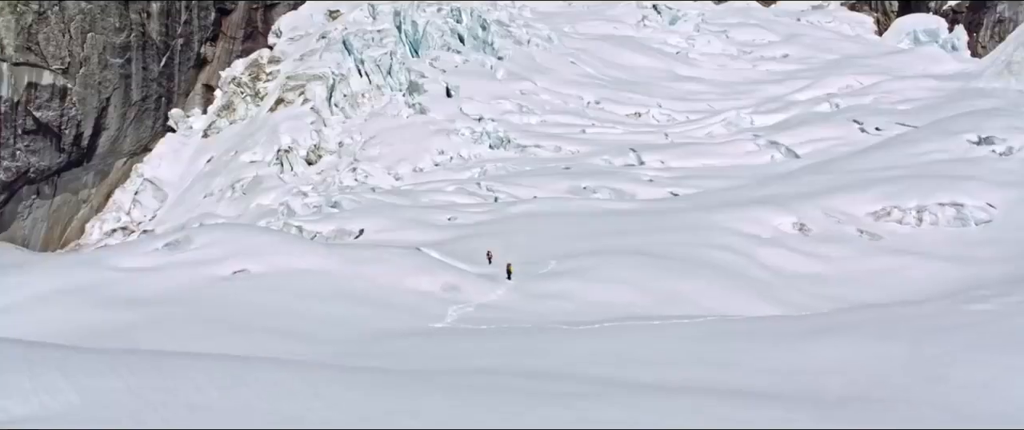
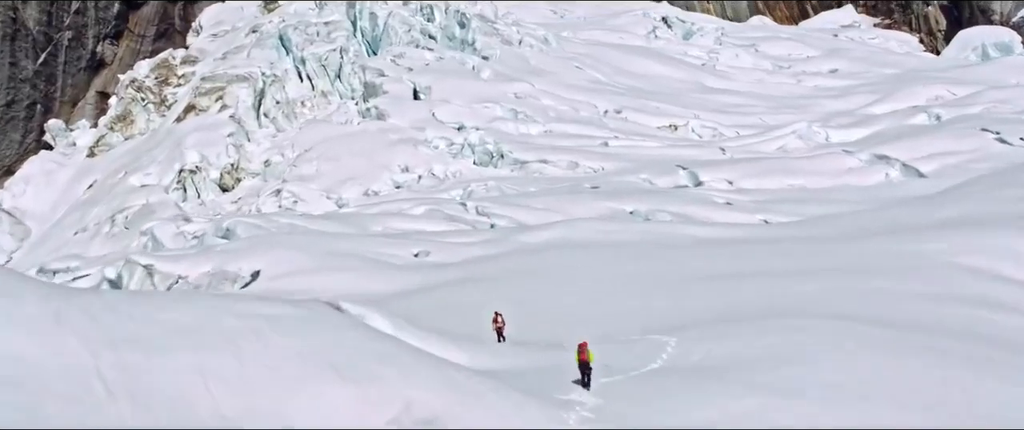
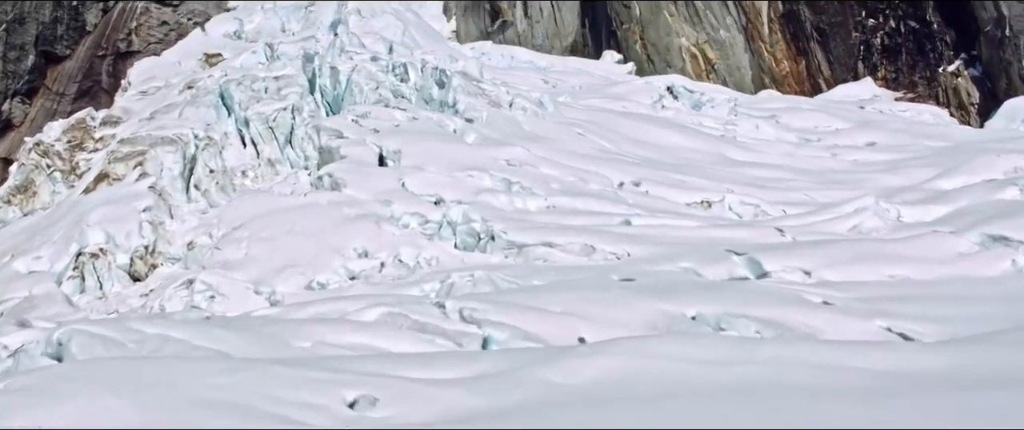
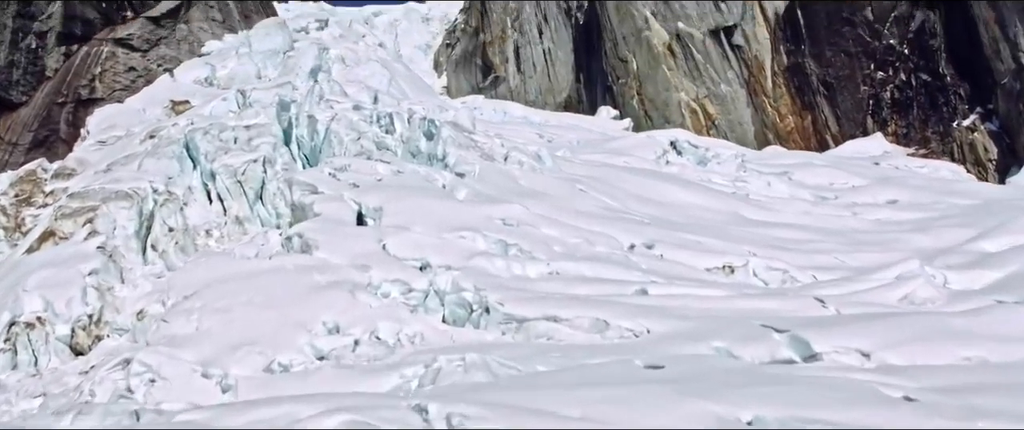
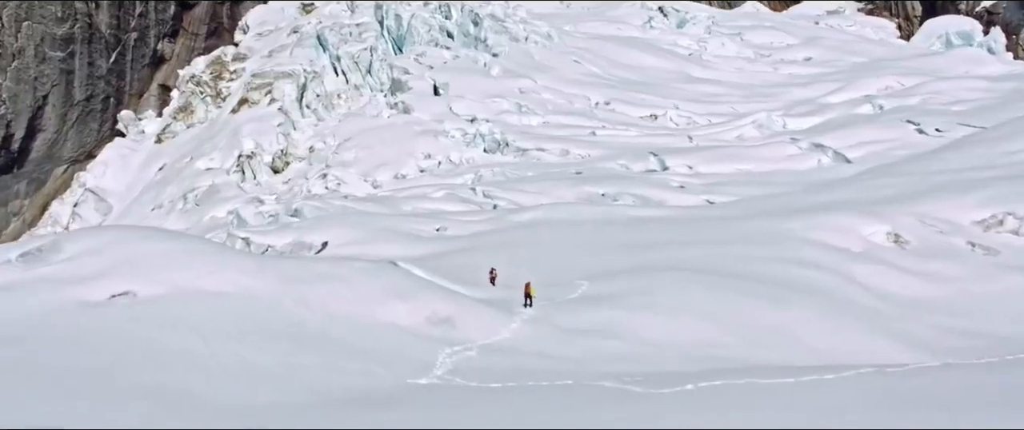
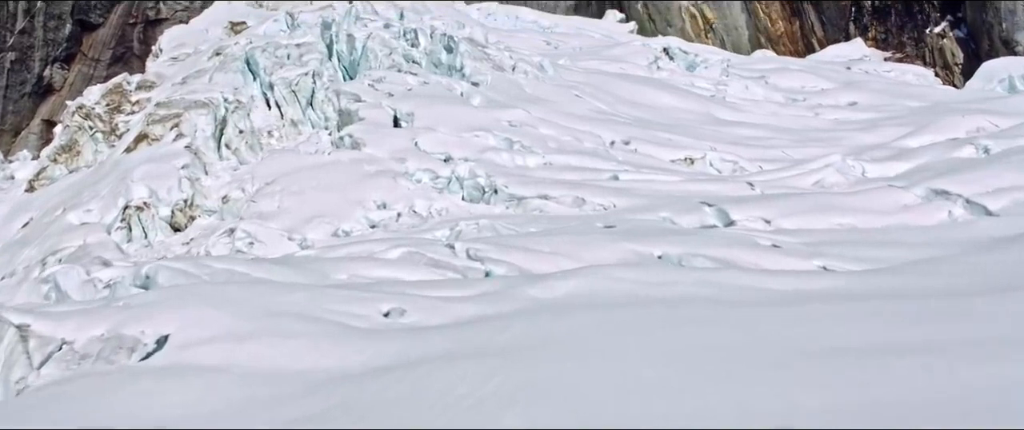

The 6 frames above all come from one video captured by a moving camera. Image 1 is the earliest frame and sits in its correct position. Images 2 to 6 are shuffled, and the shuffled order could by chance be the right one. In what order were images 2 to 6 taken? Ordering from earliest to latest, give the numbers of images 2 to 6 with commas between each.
5, 2, 6, 3, 4
